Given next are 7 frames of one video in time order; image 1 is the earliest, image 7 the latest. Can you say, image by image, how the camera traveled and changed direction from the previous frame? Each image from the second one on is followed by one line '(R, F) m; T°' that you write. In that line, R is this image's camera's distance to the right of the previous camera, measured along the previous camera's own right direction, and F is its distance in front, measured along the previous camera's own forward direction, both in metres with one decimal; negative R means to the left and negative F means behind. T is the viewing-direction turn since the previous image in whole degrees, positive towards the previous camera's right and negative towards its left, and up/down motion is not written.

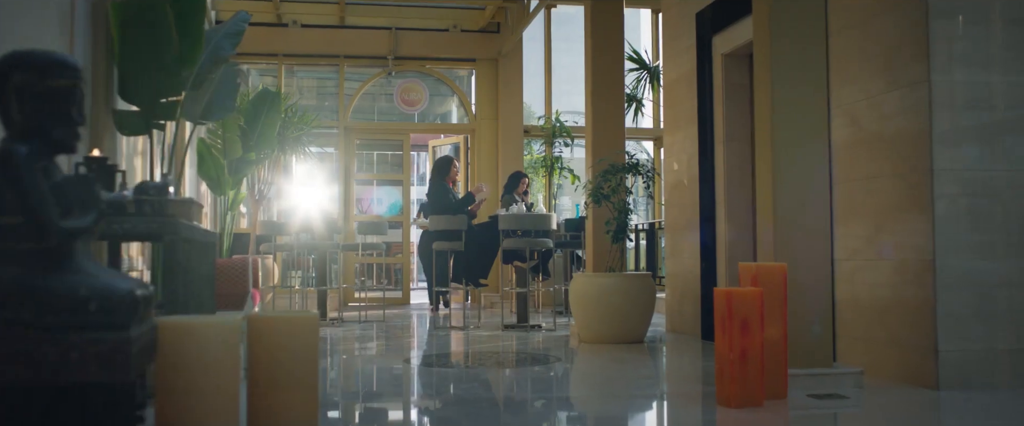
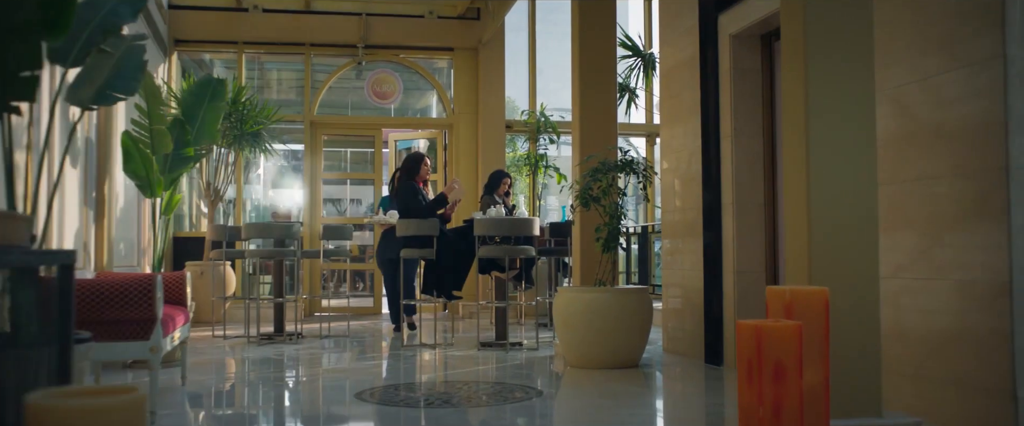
(+0.1, +0.8) m; +1°
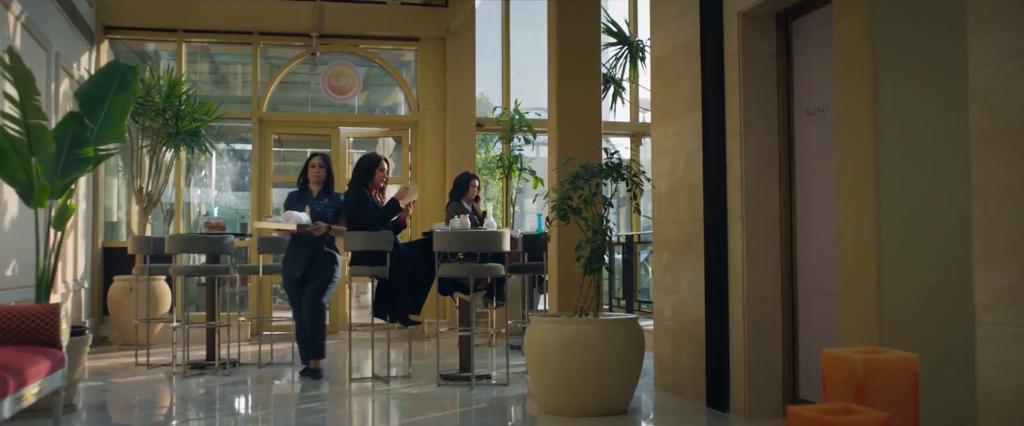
(+0.1, +0.9) m; +2°
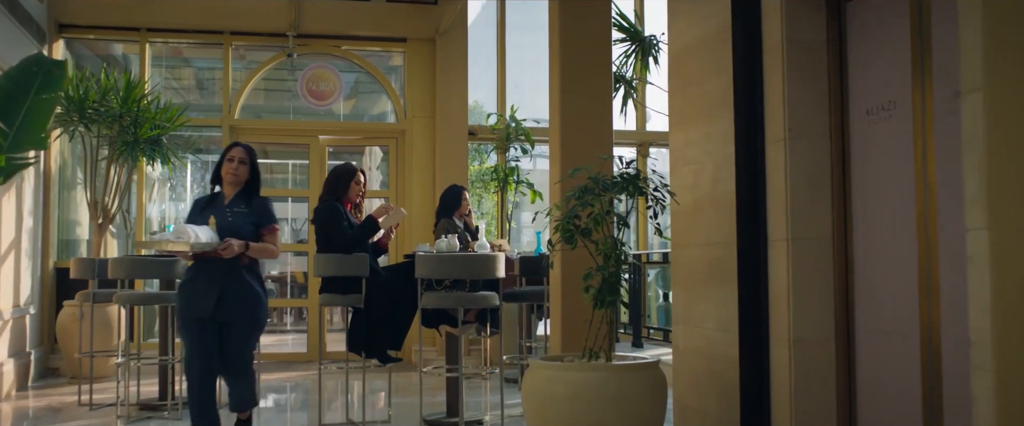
(0.0, +0.7) m; 0°
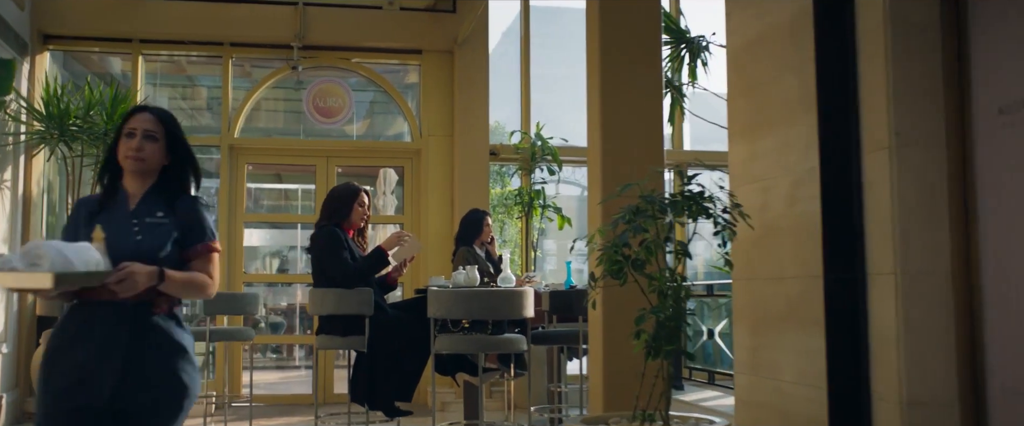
(-0.1, +0.7) m; -2°
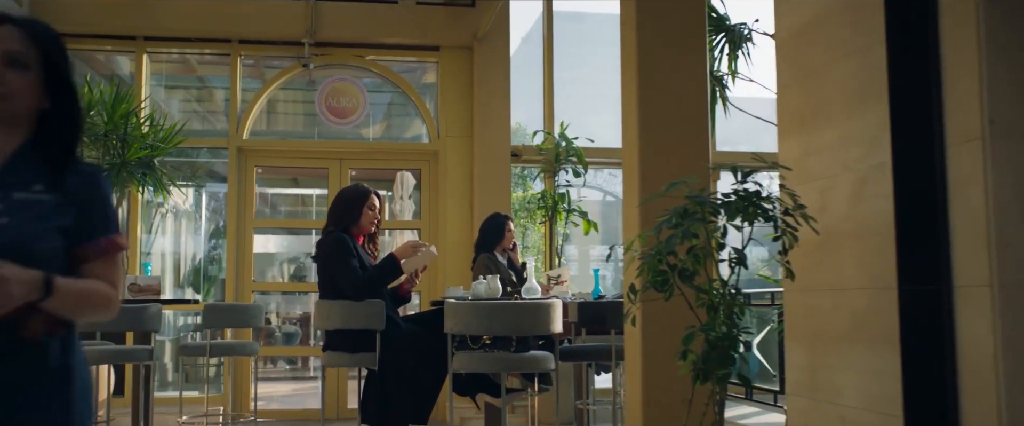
(0.0, +0.4) m; -2°
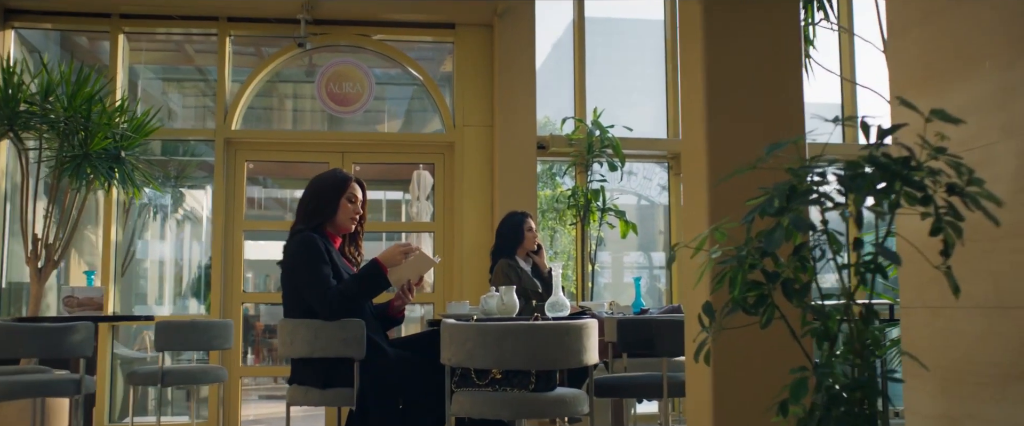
(0.0, +0.8) m; -3°
